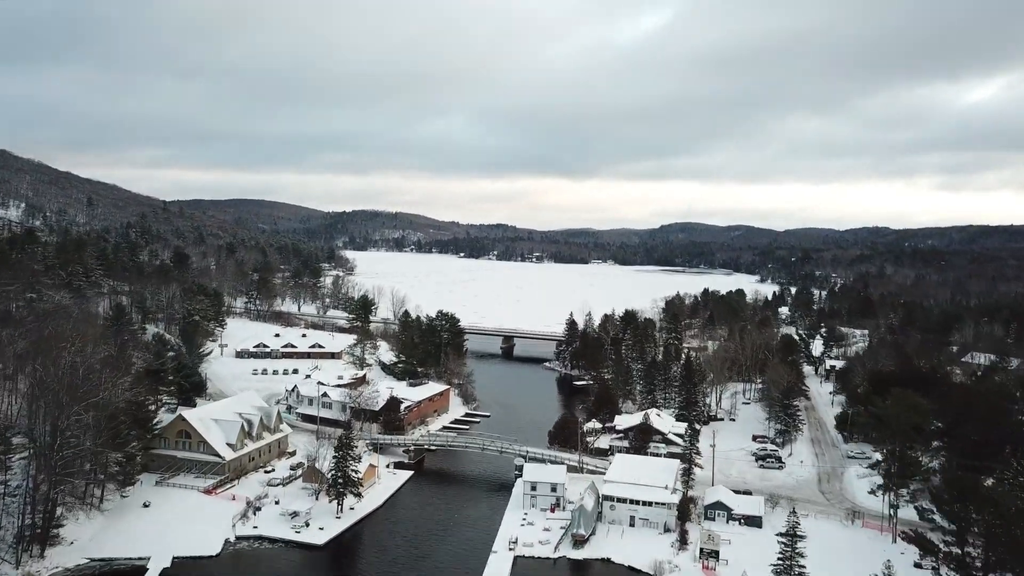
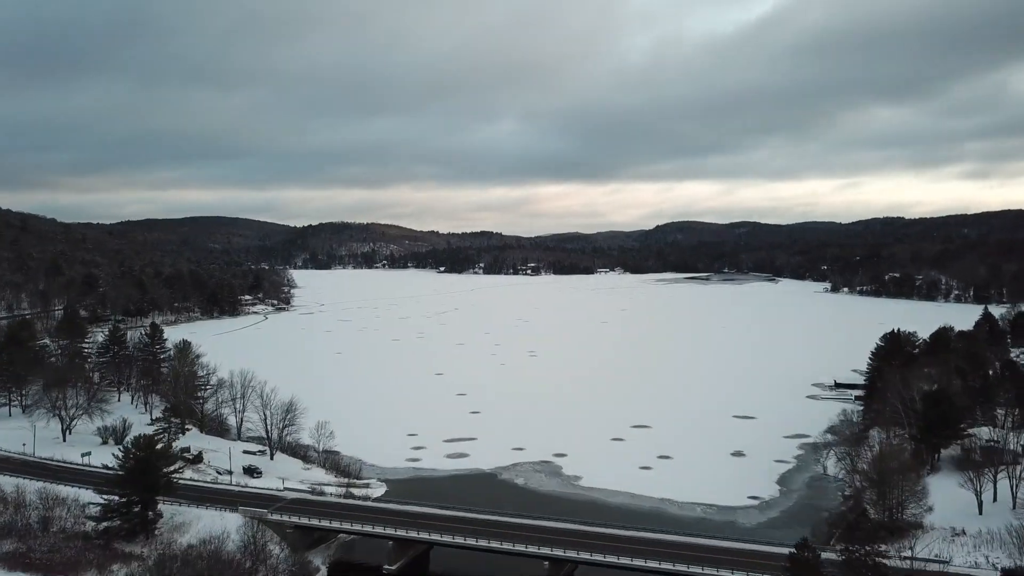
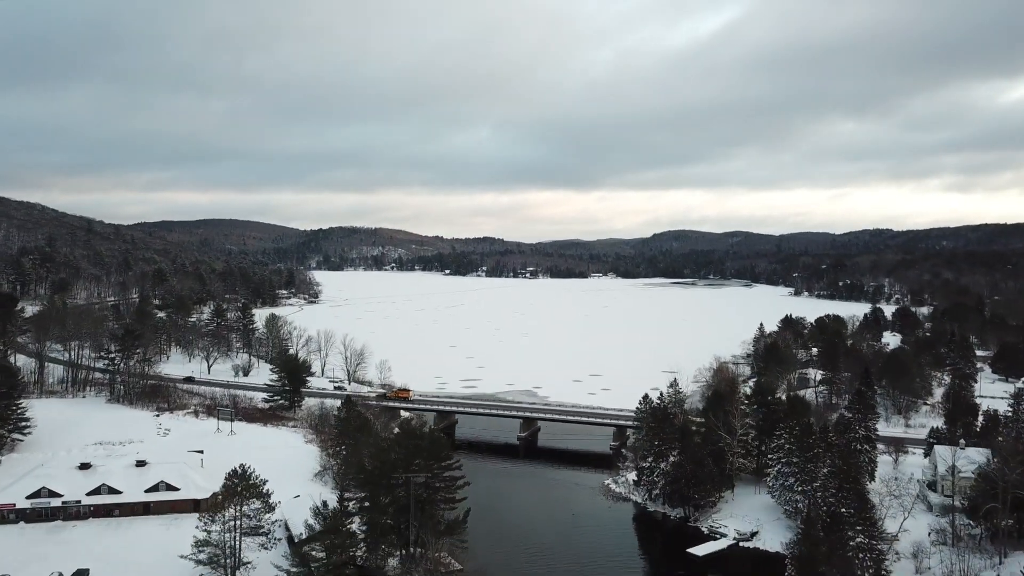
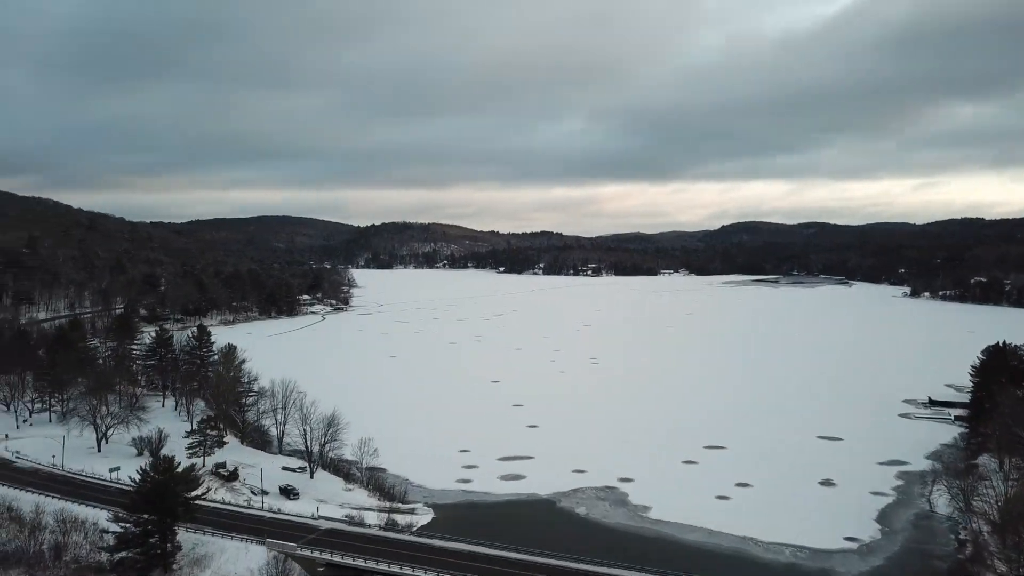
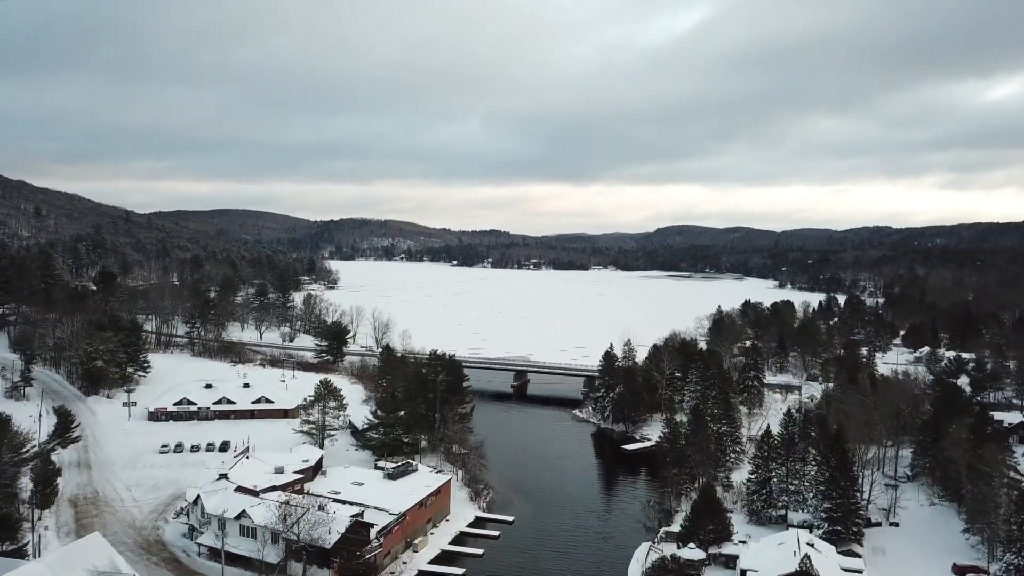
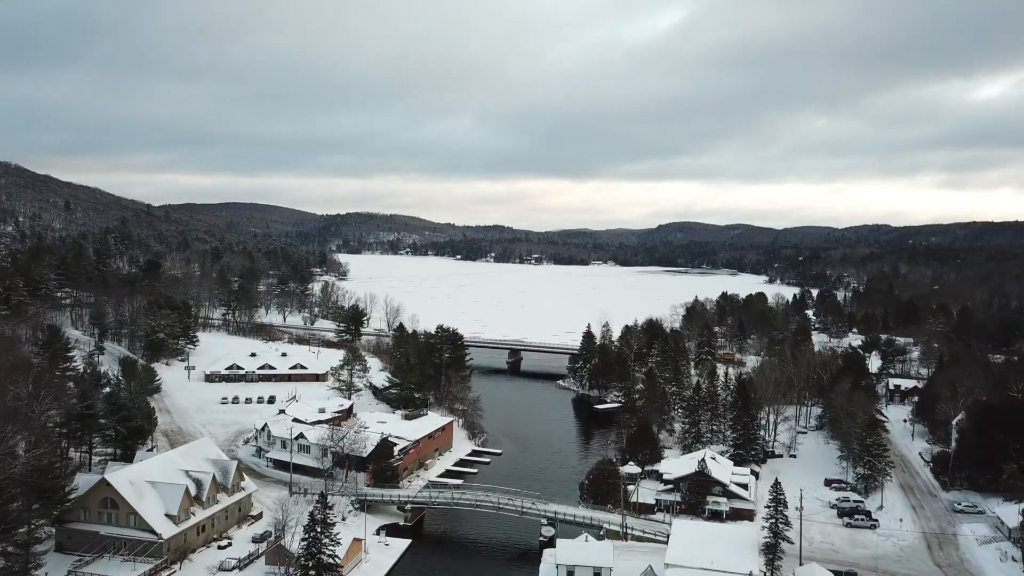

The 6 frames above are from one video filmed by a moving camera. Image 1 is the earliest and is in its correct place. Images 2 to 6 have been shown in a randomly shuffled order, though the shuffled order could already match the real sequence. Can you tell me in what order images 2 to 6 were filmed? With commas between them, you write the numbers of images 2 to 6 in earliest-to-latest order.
6, 5, 3, 2, 4
